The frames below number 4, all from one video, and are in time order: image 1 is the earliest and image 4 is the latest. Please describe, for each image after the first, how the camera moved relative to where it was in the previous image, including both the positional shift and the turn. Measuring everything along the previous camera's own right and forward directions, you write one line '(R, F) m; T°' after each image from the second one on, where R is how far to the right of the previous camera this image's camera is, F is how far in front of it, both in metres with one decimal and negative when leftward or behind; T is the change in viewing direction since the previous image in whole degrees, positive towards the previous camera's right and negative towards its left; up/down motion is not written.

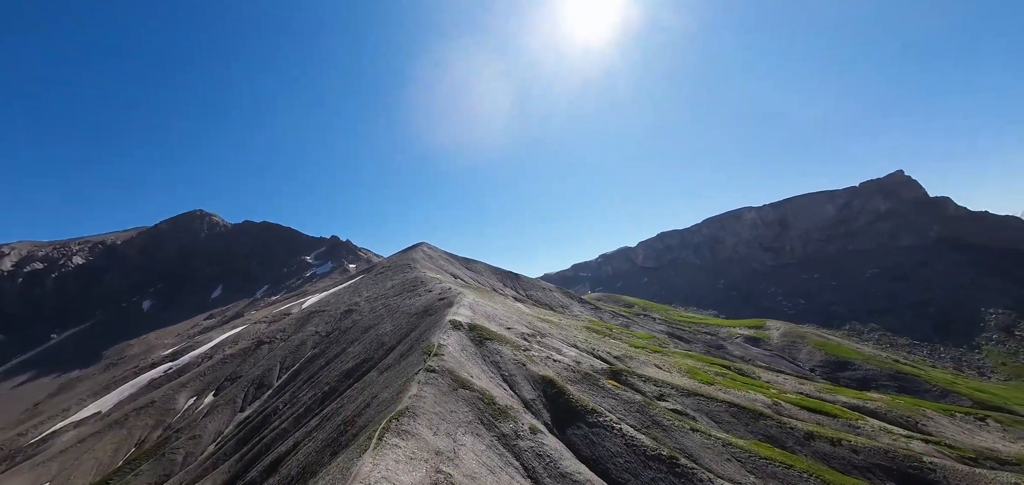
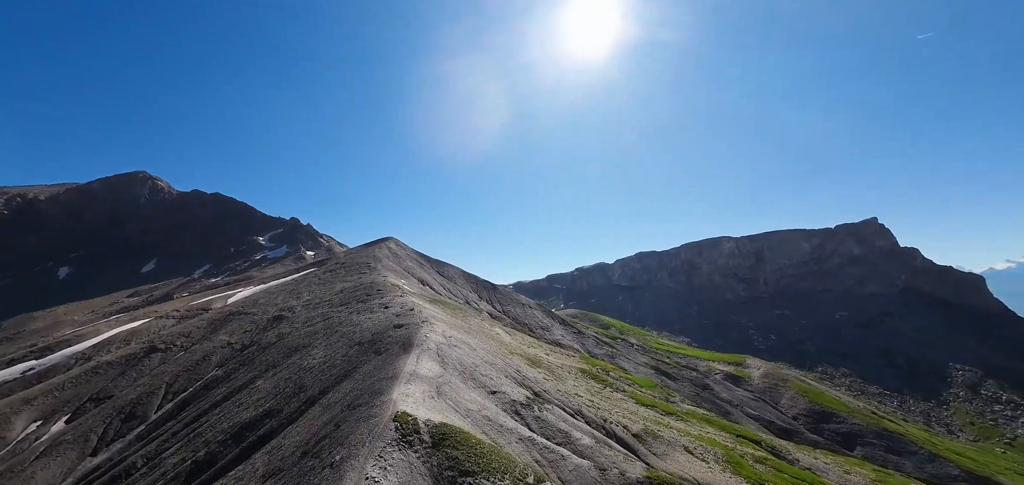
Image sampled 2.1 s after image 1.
(-2.4, +15.4) m; +4°
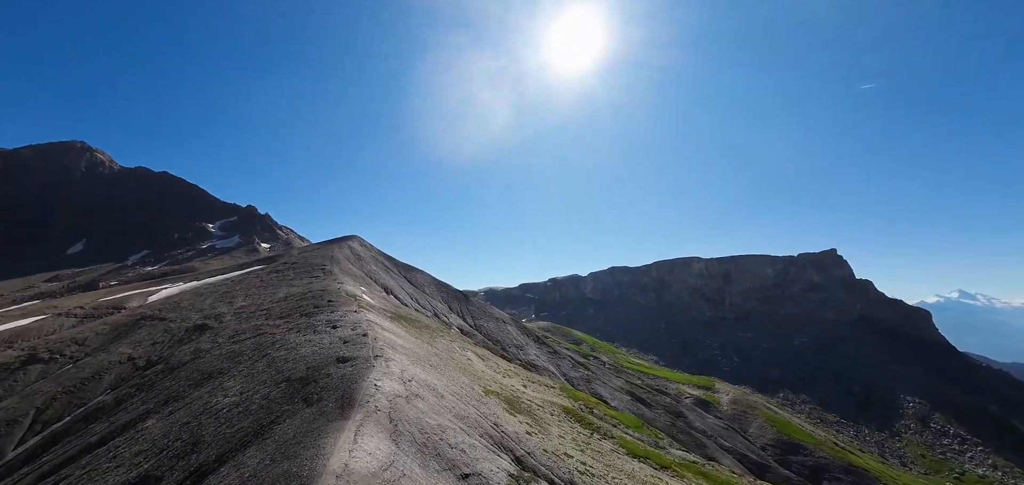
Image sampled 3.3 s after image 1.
(-1.3, +8.2) m; +4°
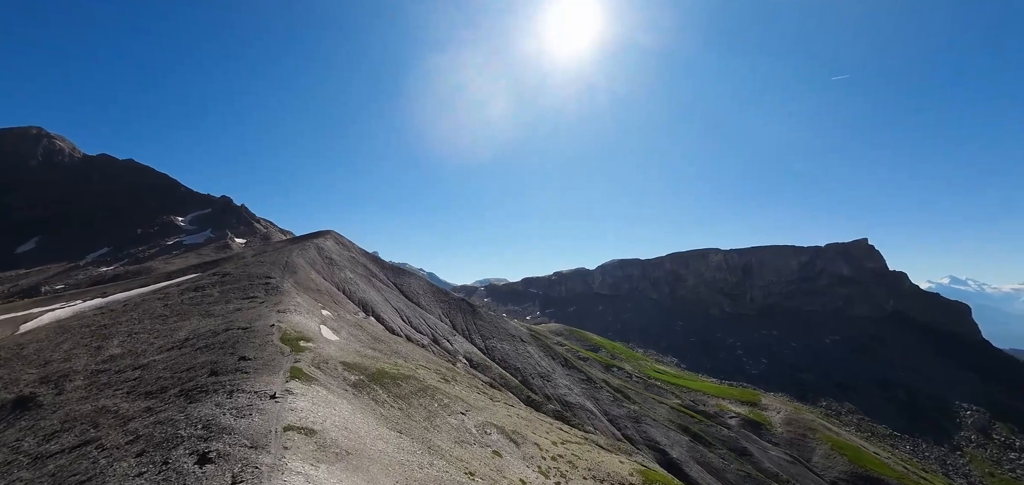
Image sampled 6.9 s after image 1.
(-5.3, +23.7) m; 0°
